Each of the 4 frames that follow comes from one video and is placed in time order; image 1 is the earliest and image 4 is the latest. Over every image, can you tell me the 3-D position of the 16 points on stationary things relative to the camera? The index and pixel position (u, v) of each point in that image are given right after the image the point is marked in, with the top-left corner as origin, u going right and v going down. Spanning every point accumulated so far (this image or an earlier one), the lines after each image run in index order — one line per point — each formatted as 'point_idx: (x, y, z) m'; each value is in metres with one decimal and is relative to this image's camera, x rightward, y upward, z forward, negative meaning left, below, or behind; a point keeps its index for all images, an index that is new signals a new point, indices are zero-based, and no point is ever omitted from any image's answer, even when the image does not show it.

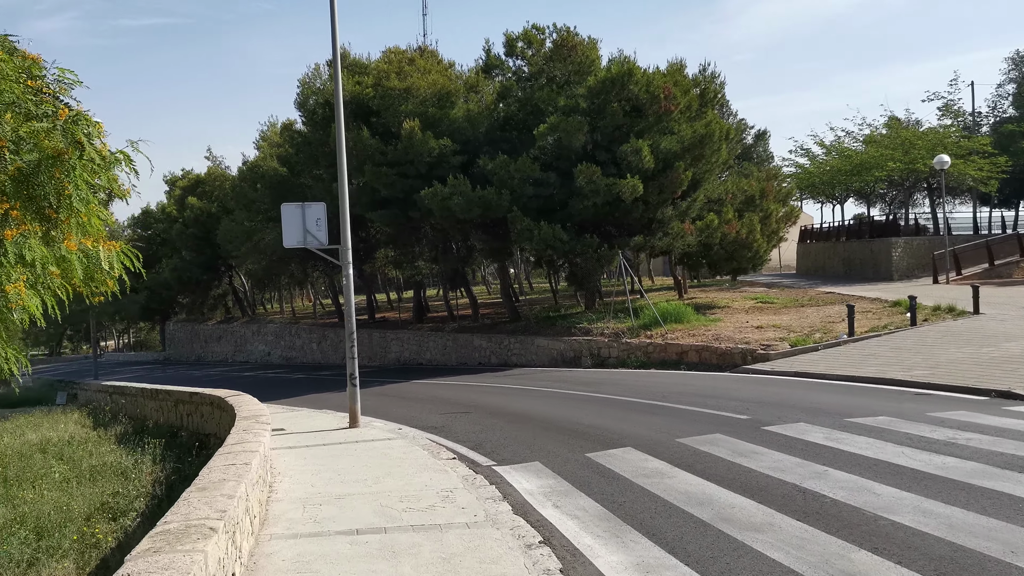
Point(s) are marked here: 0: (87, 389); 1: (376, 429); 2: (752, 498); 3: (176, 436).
0: (-9.7, -2.3, +17.7) m
1: (-2.0, -2.1, +11.6) m
2: (+2.2, -1.9, +7.1) m
3: (-5.5, -2.4, +12.6) m
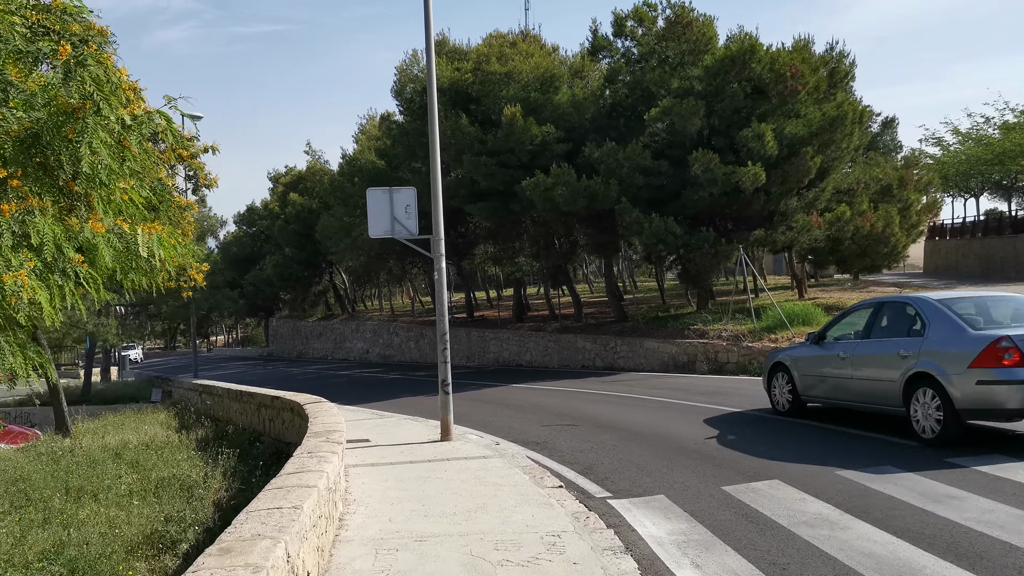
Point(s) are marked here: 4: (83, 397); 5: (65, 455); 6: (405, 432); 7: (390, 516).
0: (-7.4, -2.2, +17.2) m
1: (-0.6, -2.1, +10.2) m
2: (+3.1, -1.9, +5.2) m
3: (-3.8, -2.3, +11.6) m
4: (-11.1, -2.8, +20.0) m
5: (-6.4, -2.4, +11.0) m
6: (-1.6, -2.1, +11.2) m
7: (-1.0, -1.9, +6.6) m
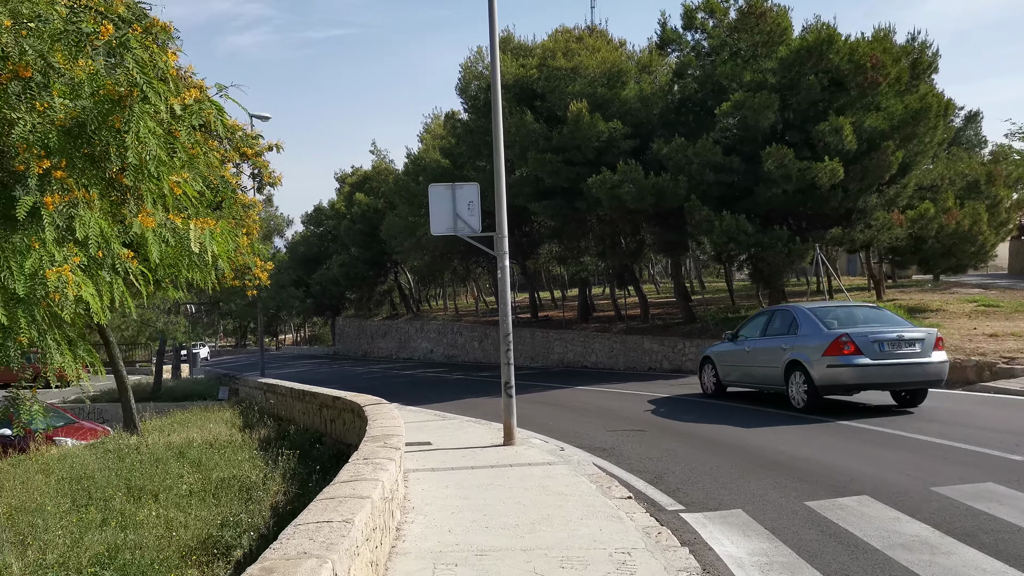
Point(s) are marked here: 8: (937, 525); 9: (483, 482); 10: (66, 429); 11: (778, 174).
0: (-6.0, -2.2, +17.4) m
1: (+0.3, -2.0, +9.8) m
2: (+3.5, -1.9, +4.5) m
3: (-2.9, -2.3, +11.5) m
4: (-9.4, -2.8, +20.4) m
5: (-5.4, -2.4, +11.1) m
6: (-0.6, -2.1, +10.9) m
7: (-0.5, -1.9, +6.2) m
8: (+3.4, -1.9, +6.3) m
9: (-0.3, -2.0, +7.9) m
10: (-8.5, -2.7, +14.6) m
11: (+6.7, +2.9, +19.5) m
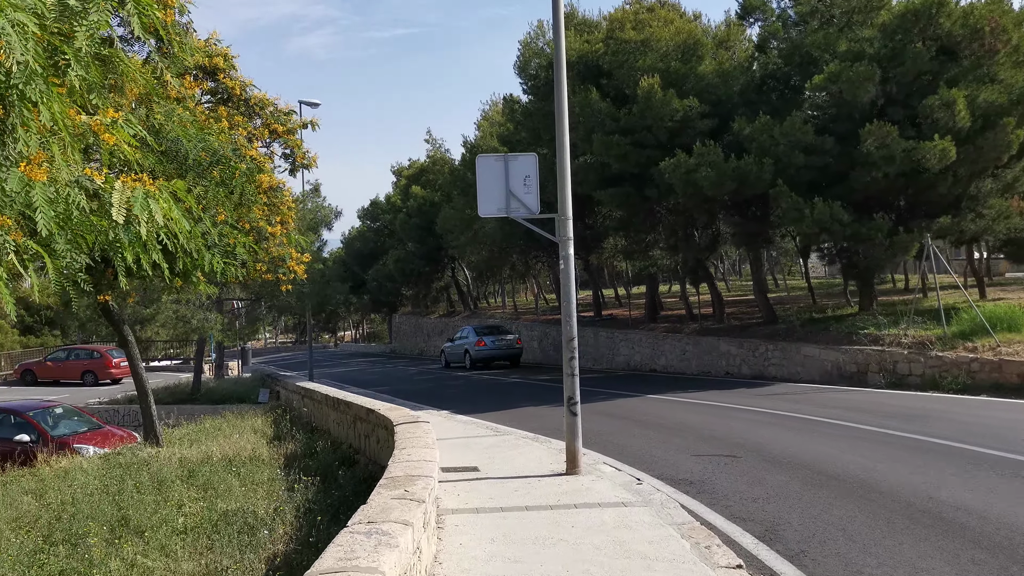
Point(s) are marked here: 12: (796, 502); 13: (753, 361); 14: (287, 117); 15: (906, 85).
0: (-4.7, -2.1, +16.0) m
1: (+0.9, -2.0, +8.0) m
2: (+3.7, -1.8, +2.4) m
3: (-2.1, -2.2, +9.8) m
4: (-7.9, -2.7, +19.3) m
5: (-4.7, -2.3, +9.7) m
6: (+0.1, -2.0, +9.1) m
7: (-0.1, -1.9, +4.4) m
8: (+3.8, -1.9, +4.2) m
9: (+0.2, -1.9, +6.1) m
10: (-7.4, -2.6, +13.4) m
11: (+8.1, +3.0, +17.1) m
12: (+2.5, -1.9, +6.9) m
13: (+6.2, -1.9, +19.9) m
14: (-3.7, +2.8, +12.6) m
15: (+9.2, +4.8, +18.1) m
